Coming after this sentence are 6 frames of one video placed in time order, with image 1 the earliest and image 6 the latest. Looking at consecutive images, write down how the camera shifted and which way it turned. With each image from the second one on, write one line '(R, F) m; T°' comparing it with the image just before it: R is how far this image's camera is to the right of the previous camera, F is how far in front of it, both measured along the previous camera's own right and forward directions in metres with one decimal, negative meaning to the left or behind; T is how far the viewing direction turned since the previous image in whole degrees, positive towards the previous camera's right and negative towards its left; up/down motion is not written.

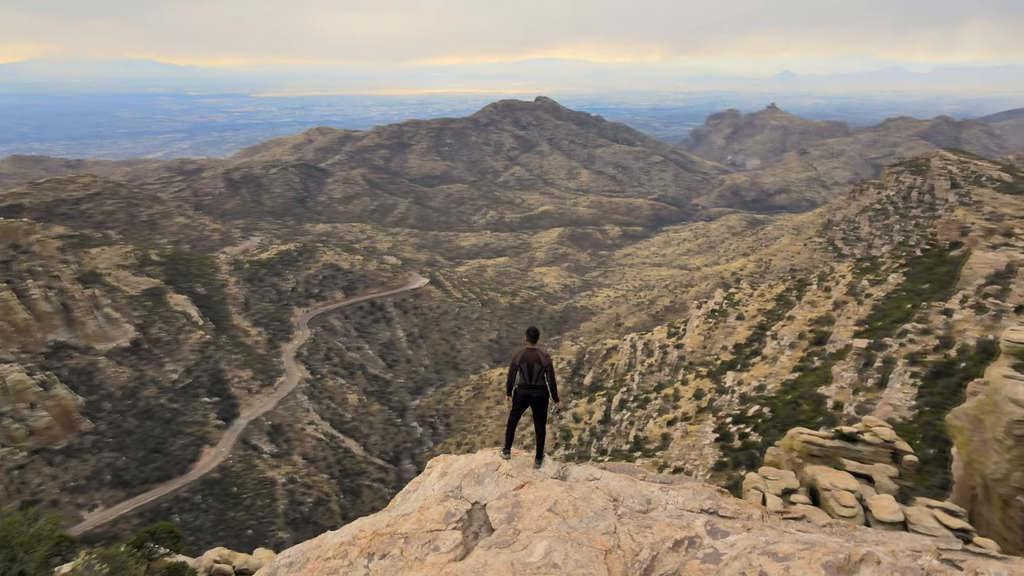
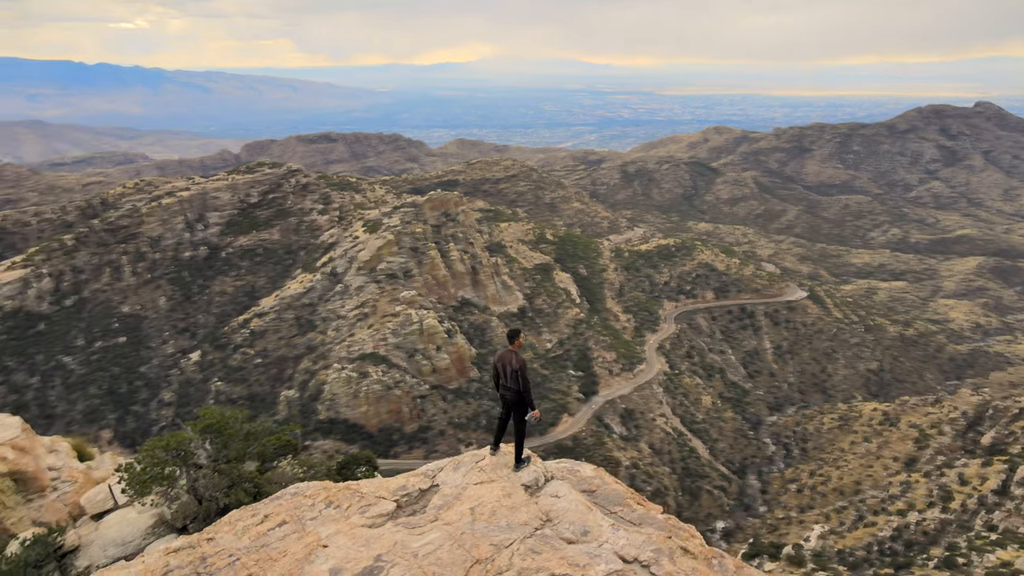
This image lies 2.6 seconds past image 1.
(+4.1, +1.0) m; -28°
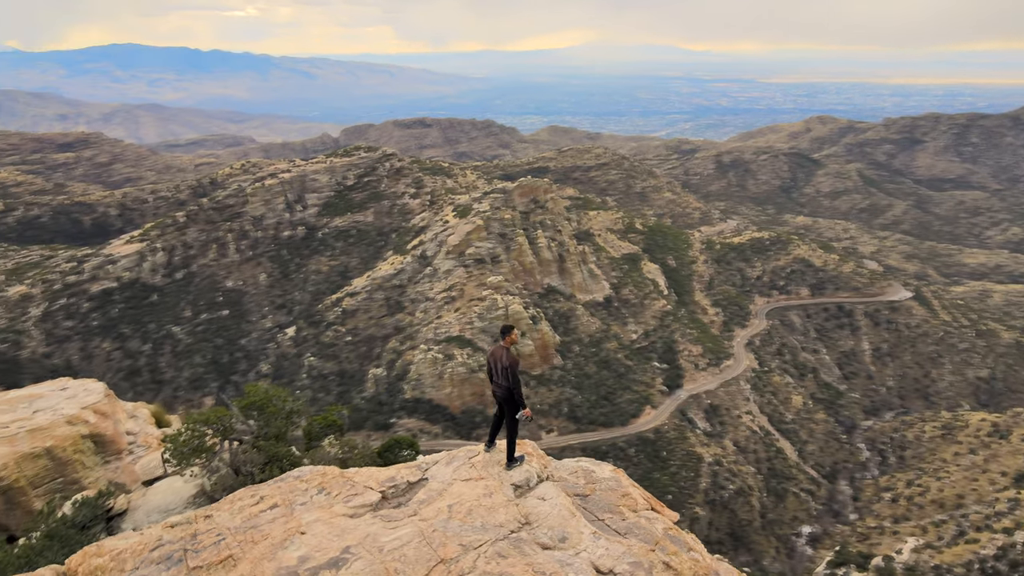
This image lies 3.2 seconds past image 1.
(+1.0, +0.3) m; -7°
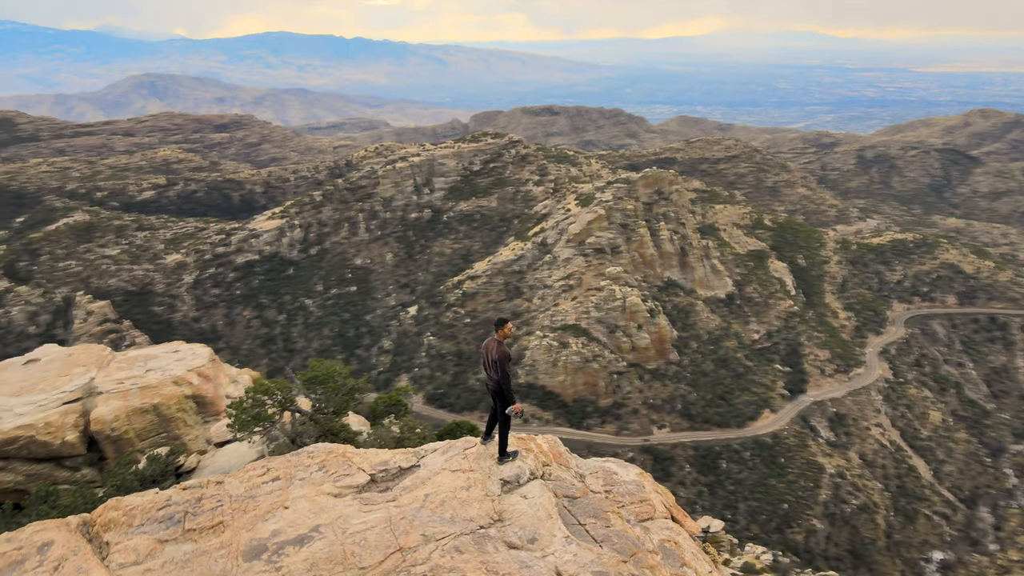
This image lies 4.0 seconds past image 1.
(+1.3, +0.3) m; -9°
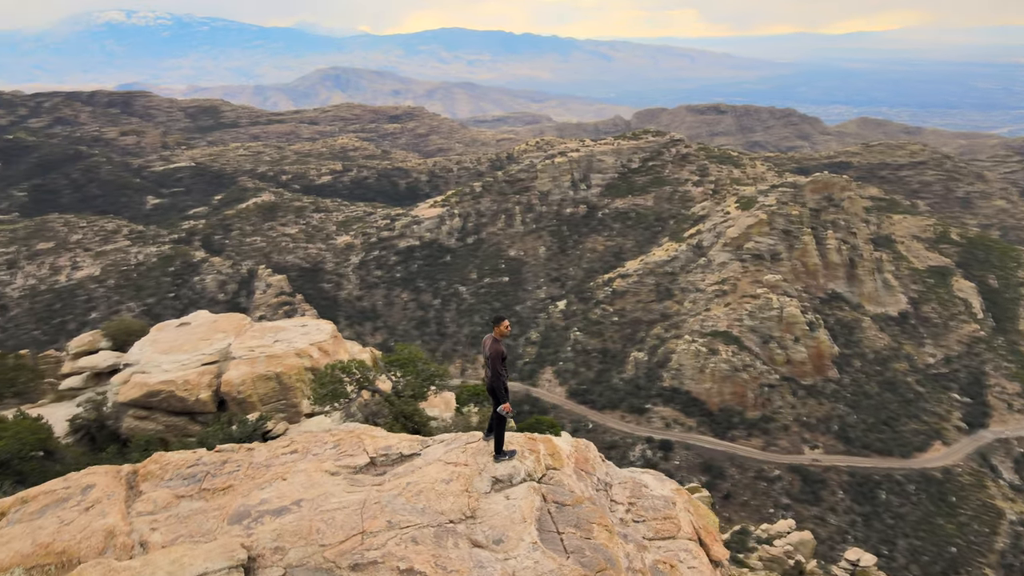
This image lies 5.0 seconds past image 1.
(+1.6, +0.3) m; -12°
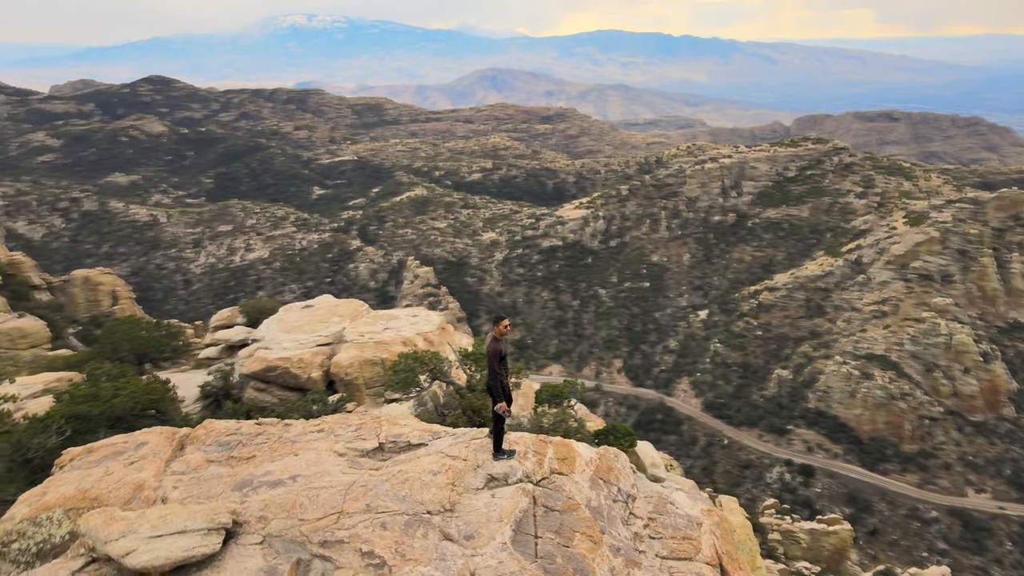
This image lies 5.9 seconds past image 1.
(+1.5, +0.1) m; -11°
